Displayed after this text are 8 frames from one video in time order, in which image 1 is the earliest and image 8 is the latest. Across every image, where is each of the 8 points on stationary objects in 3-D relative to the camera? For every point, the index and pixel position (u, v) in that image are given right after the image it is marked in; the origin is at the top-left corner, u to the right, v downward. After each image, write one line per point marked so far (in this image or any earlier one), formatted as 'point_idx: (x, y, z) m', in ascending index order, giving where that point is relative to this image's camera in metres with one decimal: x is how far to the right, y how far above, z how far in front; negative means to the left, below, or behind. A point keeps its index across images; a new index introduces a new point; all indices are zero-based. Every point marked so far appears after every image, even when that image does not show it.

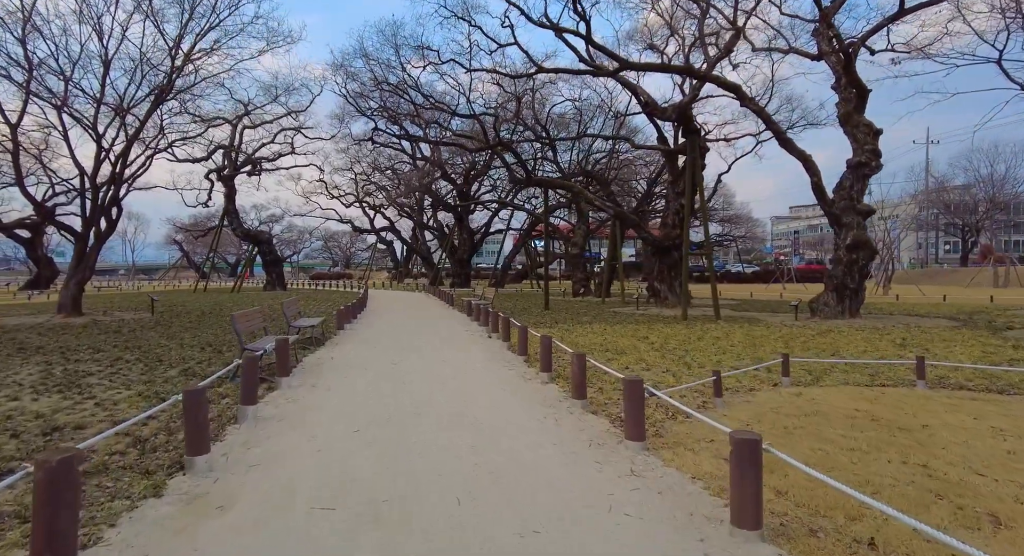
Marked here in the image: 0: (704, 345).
0: (+3.8, -1.3, +10.4) m
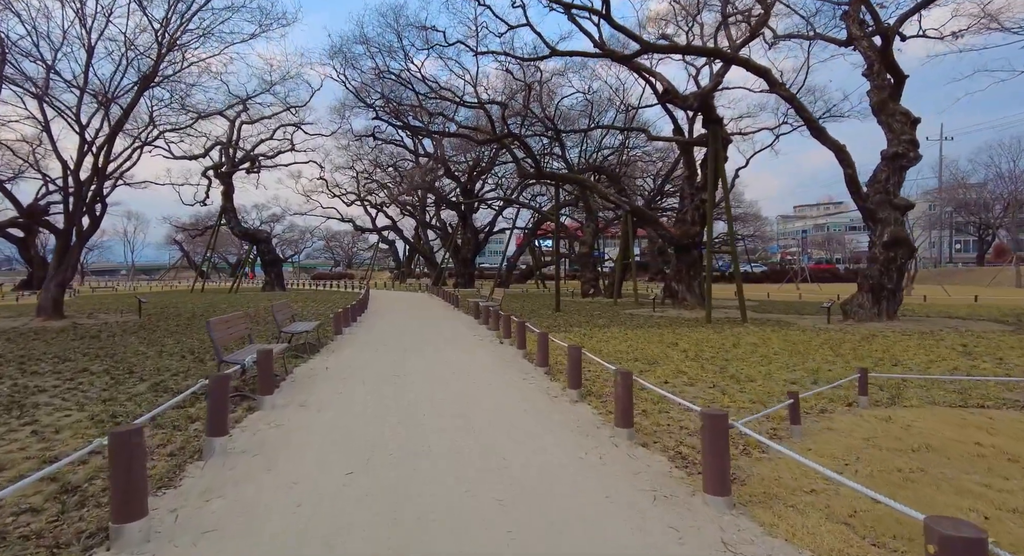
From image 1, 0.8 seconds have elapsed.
0: (+4.1, -1.3, +9.3) m
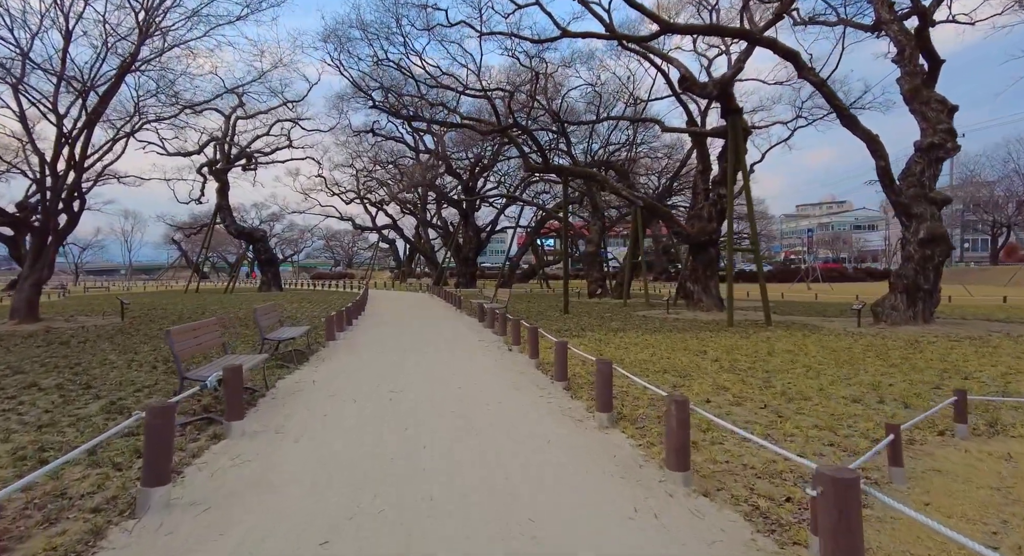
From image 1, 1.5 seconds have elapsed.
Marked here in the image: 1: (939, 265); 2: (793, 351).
0: (+4.3, -1.3, +8.3) m
1: (+10.9, +0.3, +13.3) m
2: (+5.0, -1.3, +9.4) m
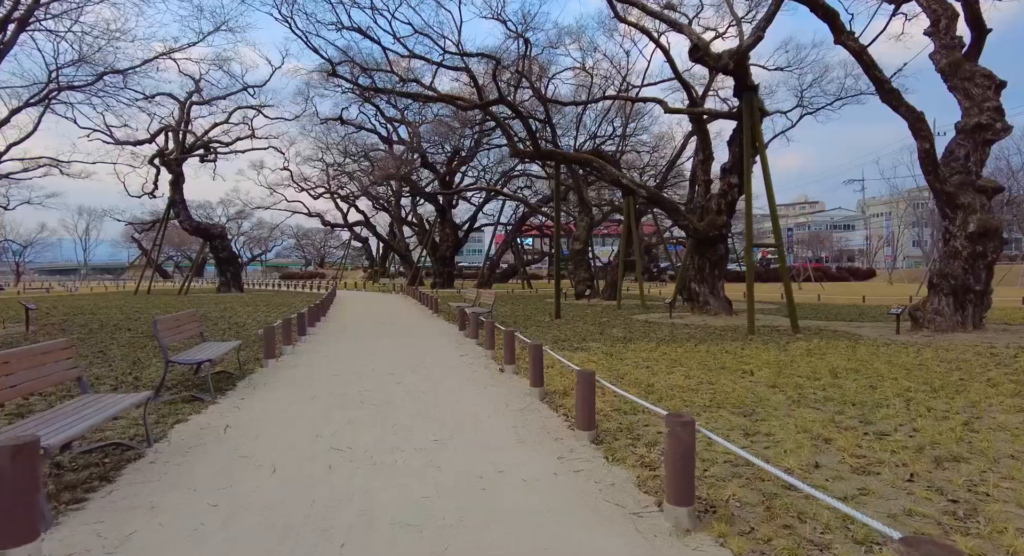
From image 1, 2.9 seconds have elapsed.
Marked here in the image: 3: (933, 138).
0: (+4.2, -1.3, +6.3) m
1: (+10.6, +0.3, +11.6) m
2: (+4.9, -1.3, +7.4) m
3: (+9.4, +3.1, +11.7) m
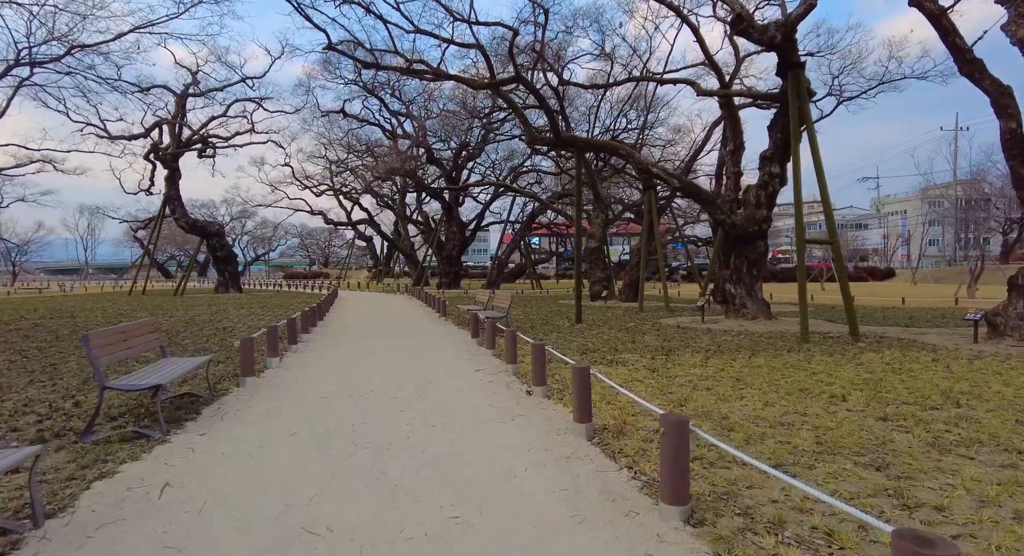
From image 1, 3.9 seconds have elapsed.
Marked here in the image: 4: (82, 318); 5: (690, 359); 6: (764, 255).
0: (+4.6, -1.3, +4.8) m
1: (+11.0, +0.3, +10.0) m
2: (+5.3, -1.3, +5.9) m
3: (+9.8, +3.1, +10.2) m
4: (-13.4, -1.2, +16.4) m
5: (+3.0, -1.4, +8.8) m
6: (+7.0, +0.7, +14.6) m
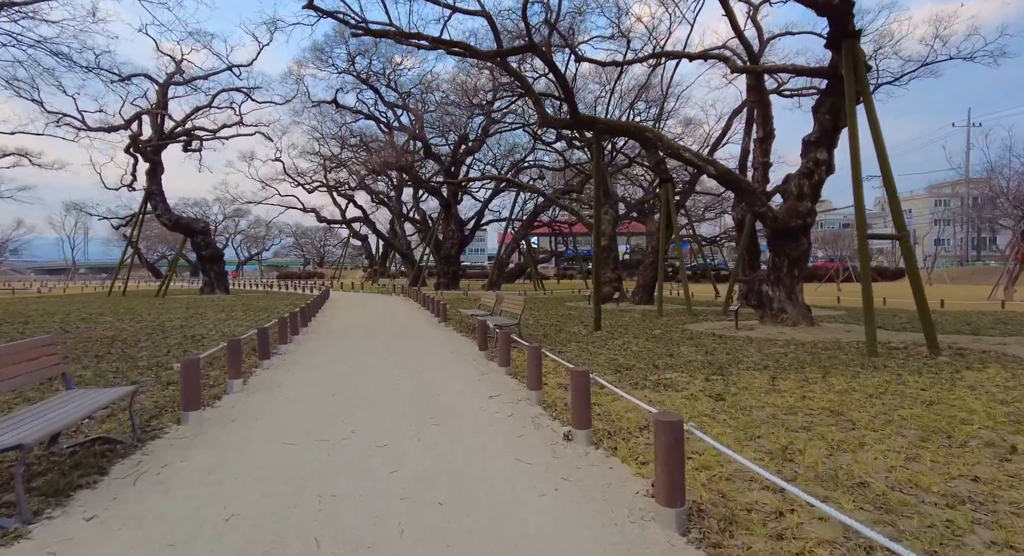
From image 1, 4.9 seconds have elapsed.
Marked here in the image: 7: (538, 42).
0: (+4.9, -1.4, +3.1) m
1: (+11.3, +0.3, +8.4) m
2: (+5.6, -1.3, +4.2) m
3: (+10.1, +3.1, +8.5) m
4: (-13.2, -1.2, +14.6) m
5: (+3.3, -1.4, +7.1) m
6: (+7.2, +0.6, +12.9) m
7: (+0.5, +5.3, +12.1) m
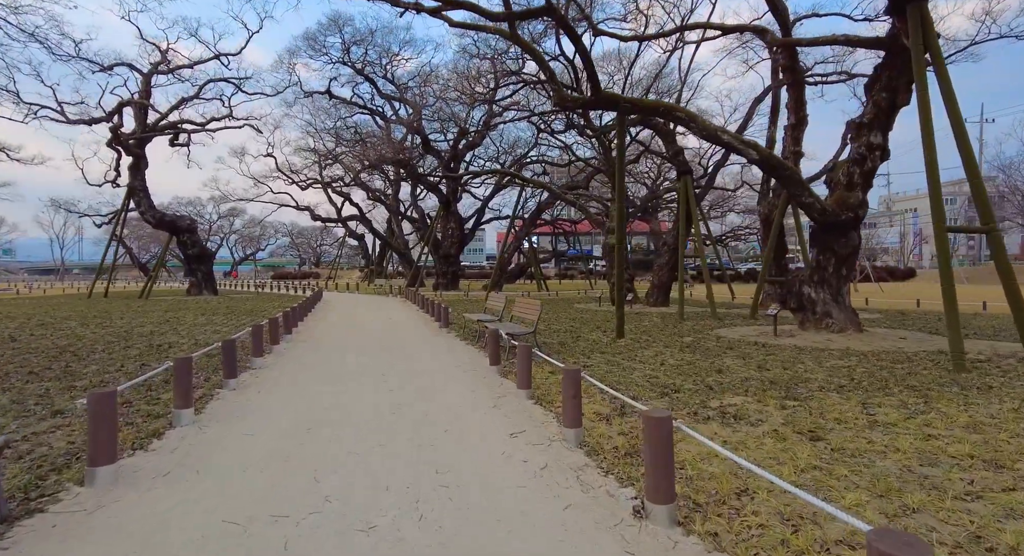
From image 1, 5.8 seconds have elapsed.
0: (+5.2, -1.4, +1.6) m
1: (+11.5, +0.3, +6.9) m
2: (+5.9, -1.3, +2.7) m
3: (+10.3, +3.1, +7.0) m
4: (-12.9, -1.3, +13.0) m
5: (+3.5, -1.4, +5.6) m
6: (+7.5, +0.6, +11.4) m
7: (+0.8, +5.3, +10.6) m
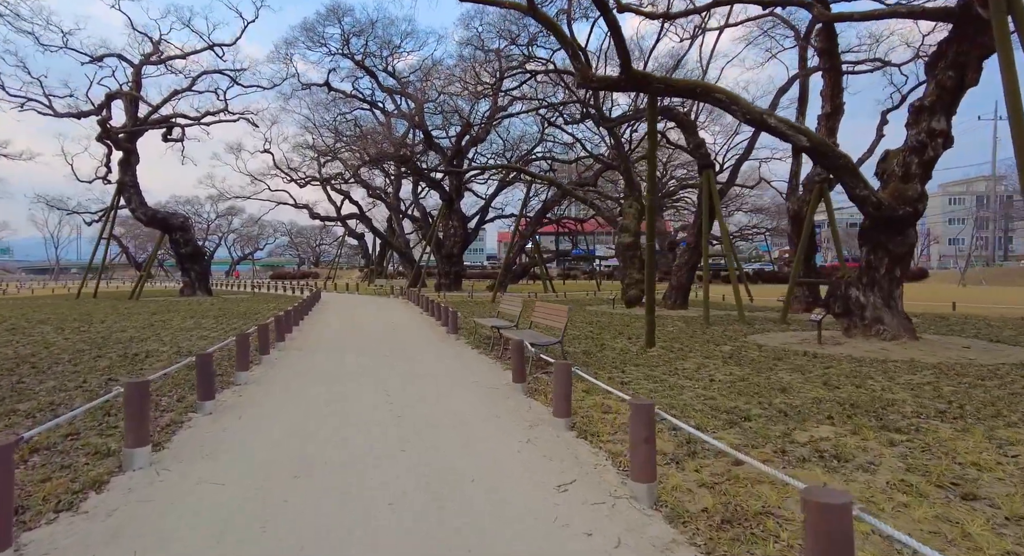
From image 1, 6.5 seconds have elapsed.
0: (+5.5, -1.4, +0.4) m
1: (+11.9, +0.3, +5.7) m
2: (+6.2, -1.4, +1.5) m
3: (+10.7, +3.1, +5.9) m
4: (-12.6, -1.3, +11.8) m
5: (+3.9, -1.4, +4.5) m
6: (+7.8, +0.6, +10.3) m
7: (+1.1, +5.3, +9.4) m
